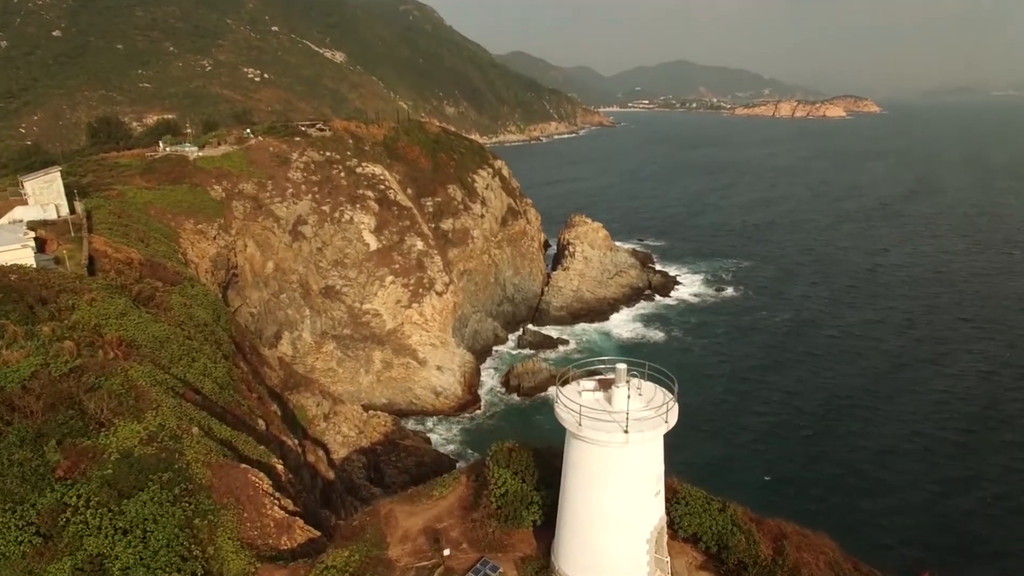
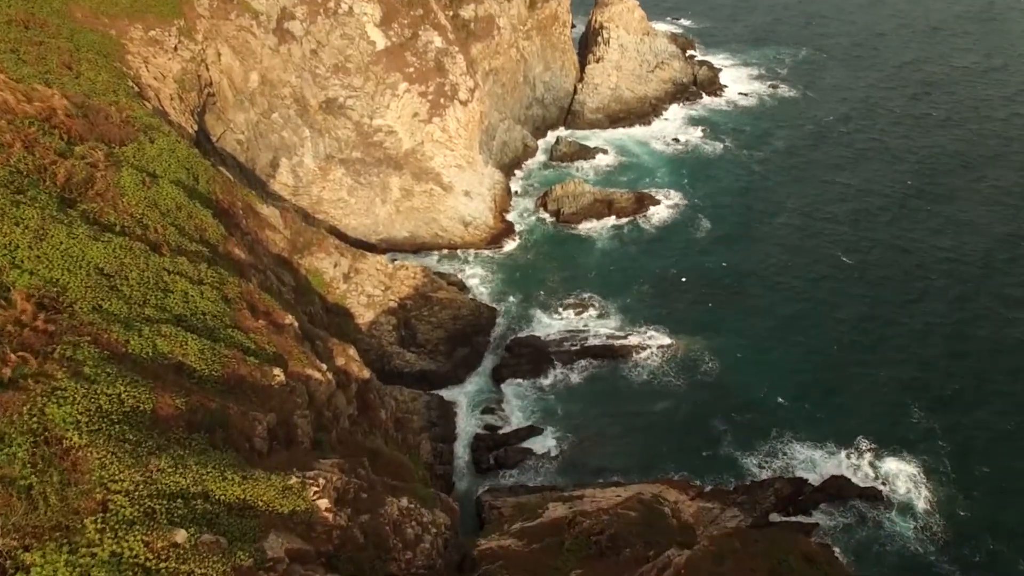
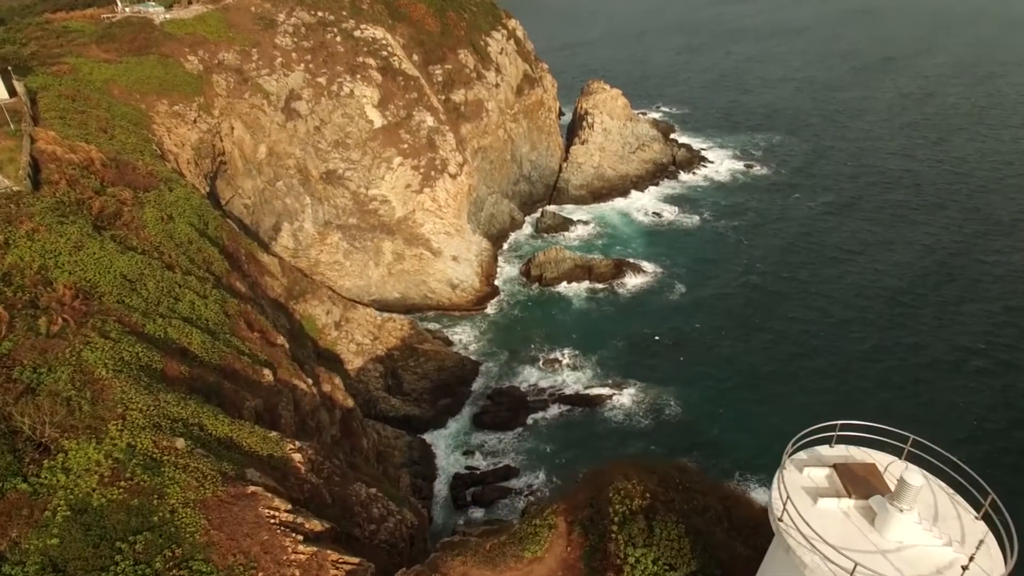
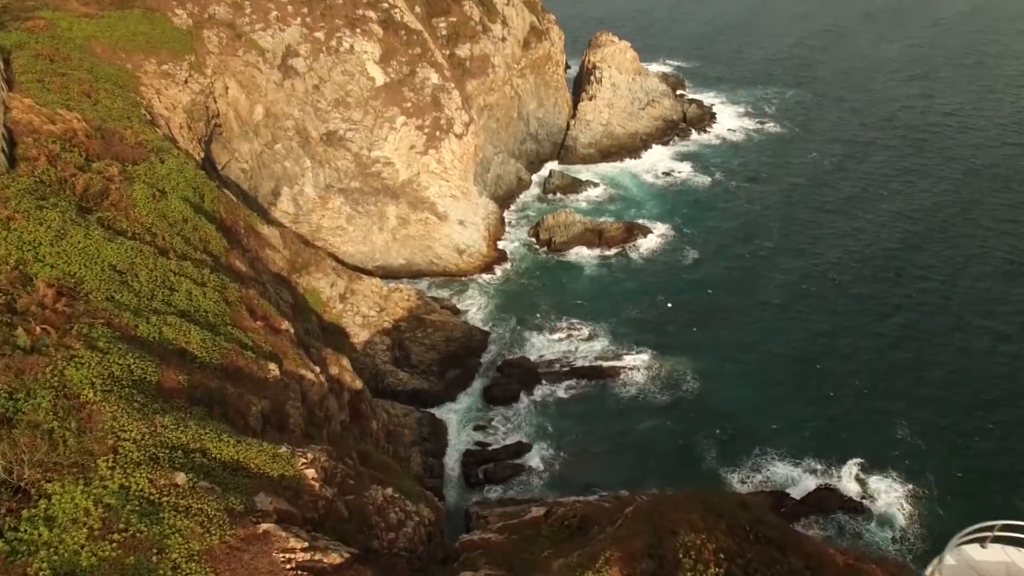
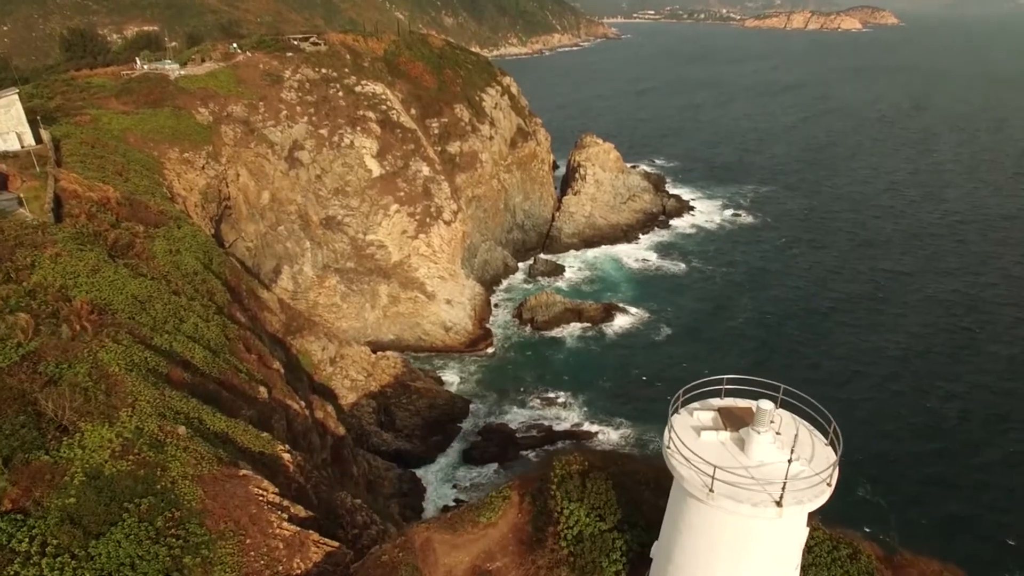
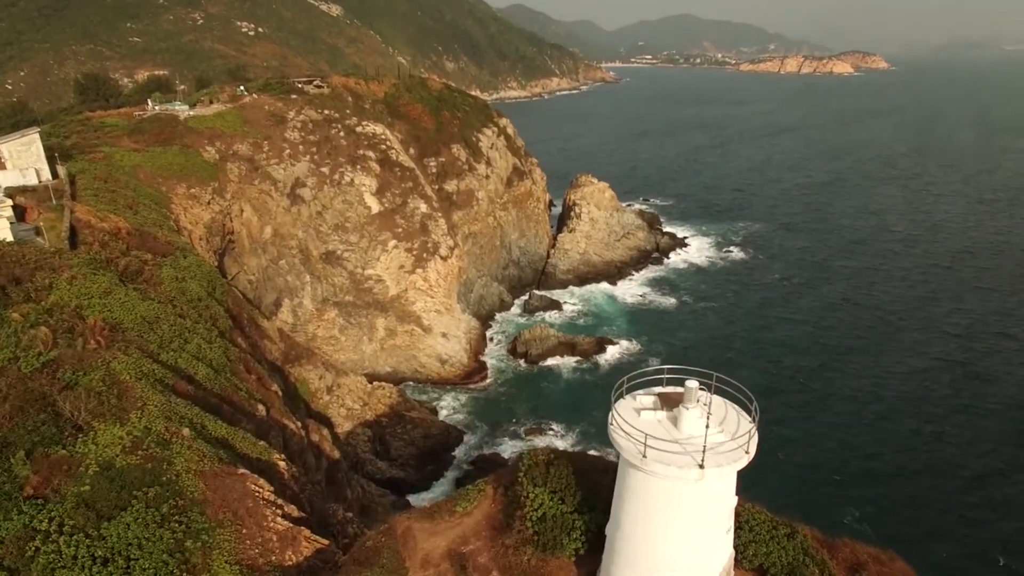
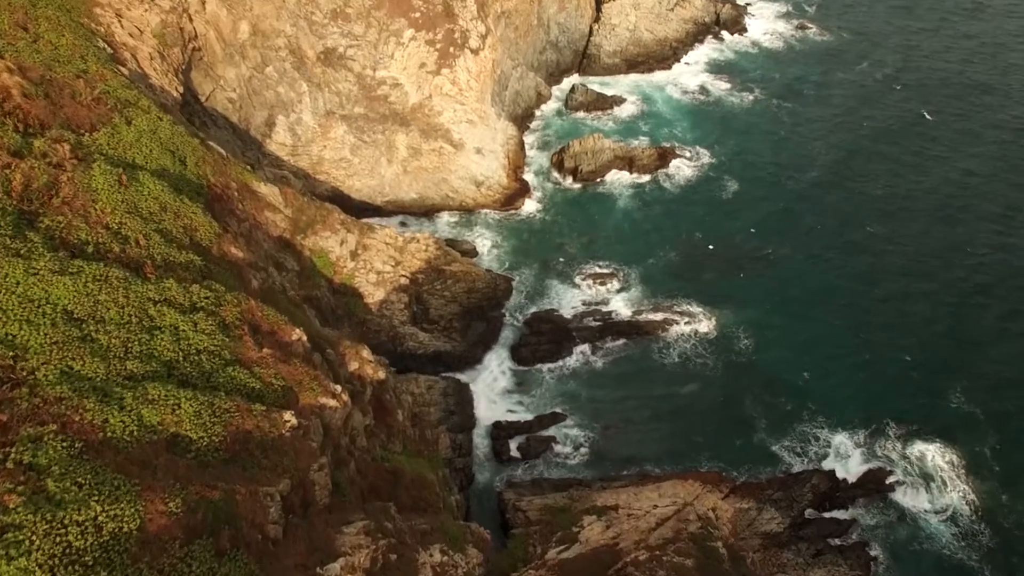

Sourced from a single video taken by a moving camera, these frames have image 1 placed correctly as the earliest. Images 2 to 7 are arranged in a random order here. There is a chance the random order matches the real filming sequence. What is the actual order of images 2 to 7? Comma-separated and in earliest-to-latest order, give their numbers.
6, 5, 3, 4, 2, 7
